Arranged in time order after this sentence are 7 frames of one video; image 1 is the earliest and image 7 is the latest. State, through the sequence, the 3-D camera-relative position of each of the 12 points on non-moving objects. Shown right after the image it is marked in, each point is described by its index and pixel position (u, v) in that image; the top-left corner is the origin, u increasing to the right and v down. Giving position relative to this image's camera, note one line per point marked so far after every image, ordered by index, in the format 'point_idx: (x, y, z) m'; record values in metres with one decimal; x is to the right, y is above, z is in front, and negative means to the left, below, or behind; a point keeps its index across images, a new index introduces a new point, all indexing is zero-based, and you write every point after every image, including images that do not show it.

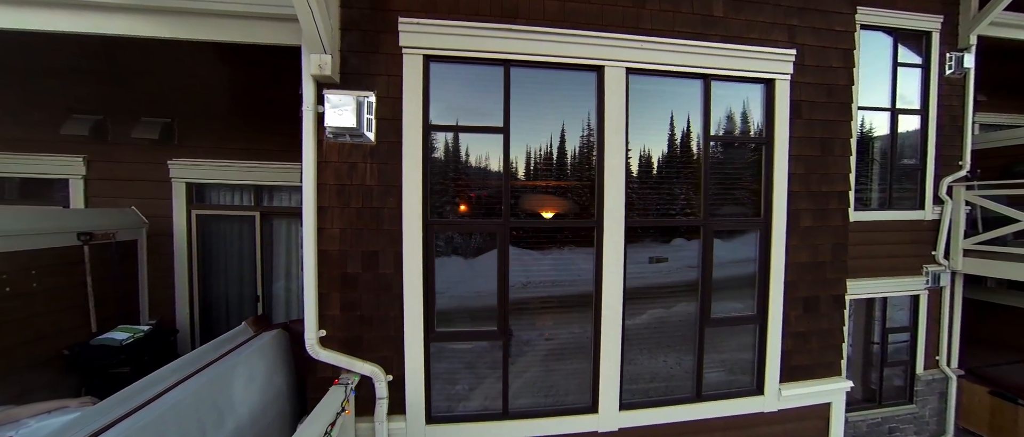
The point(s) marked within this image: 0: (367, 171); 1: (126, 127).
0: (-0.8, +0.3, +1.9) m
1: (-3.4, +0.8, +3.0) m
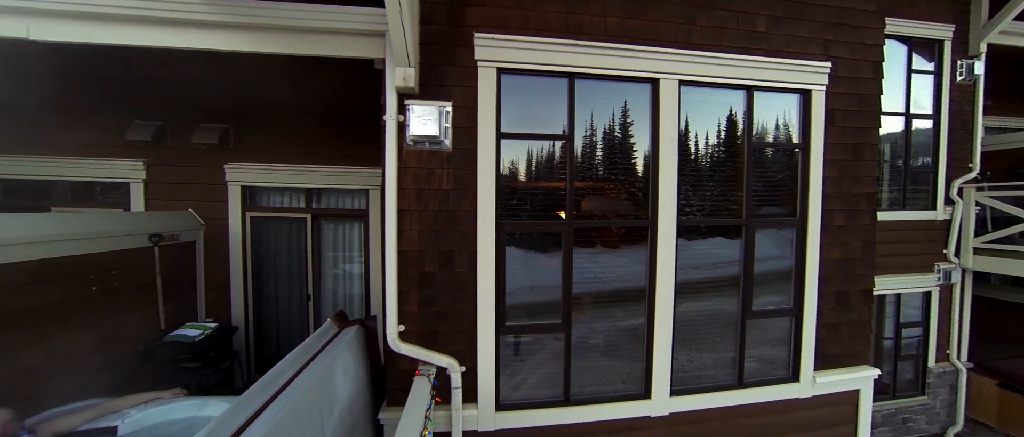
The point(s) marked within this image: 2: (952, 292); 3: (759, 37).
0: (-0.4, +0.3, +2.0) m
1: (-3.0, +0.8, +3.1) m
2: (+5.8, -1.0, +4.4) m
3: (+1.8, +1.3, +2.3) m
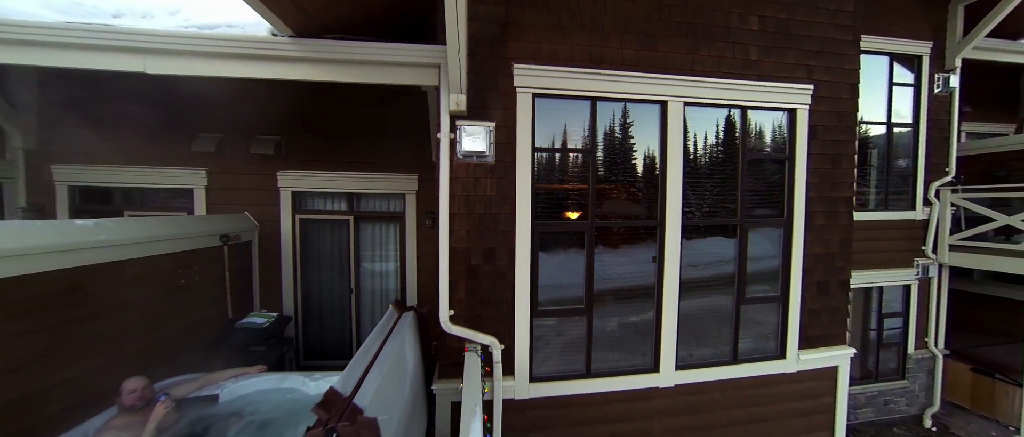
0: (-0.2, +0.3, +2.4) m
1: (-2.8, +0.8, +3.5) m
2: (+6.1, -1.0, +4.8) m
3: (+2.0, +1.3, +2.7) m
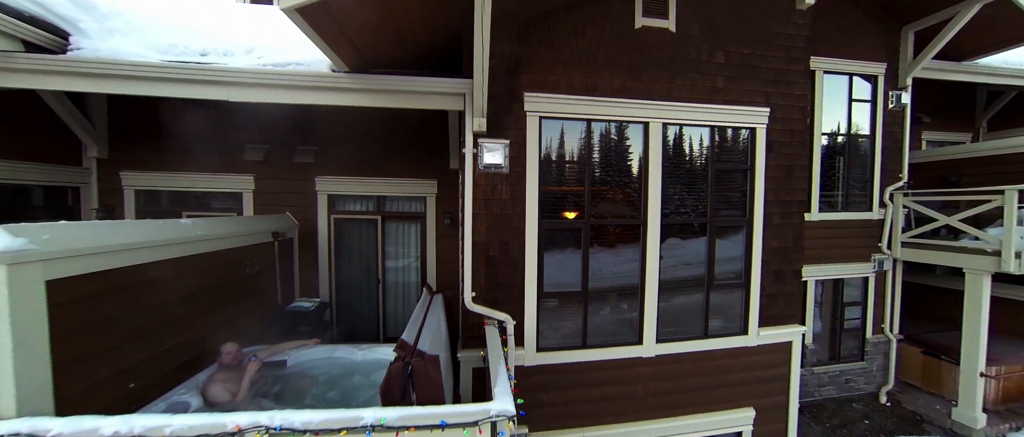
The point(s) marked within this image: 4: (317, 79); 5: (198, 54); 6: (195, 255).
0: (-0.1, +0.3, +3.0) m
1: (-2.7, +0.8, +4.0) m
2: (+6.1, -1.0, +5.4) m
3: (+2.1, +1.3, +3.3) m
4: (-1.6, +1.2, +2.8) m
5: (-2.6, +1.4, +2.8) m
6: (-2.5, -0.3, +2.6) m
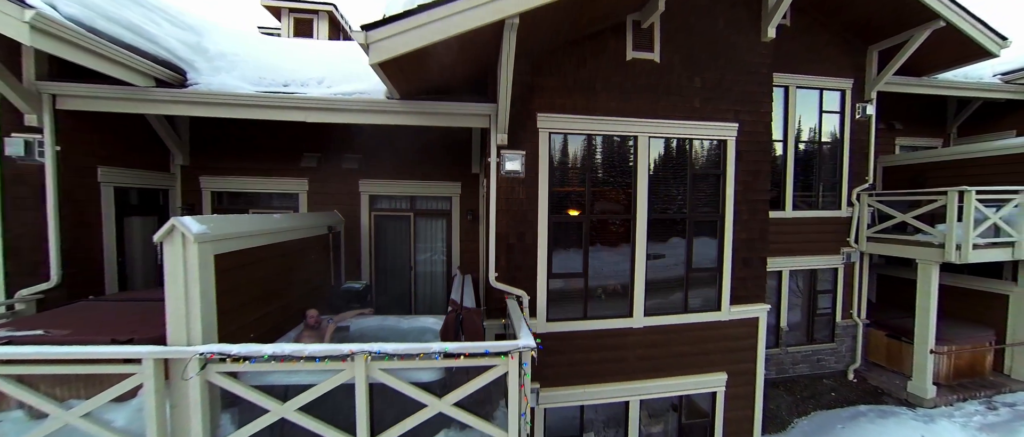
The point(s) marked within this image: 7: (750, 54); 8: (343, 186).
0: (+0.1, +0.3, +3.7) m
1: (-2.6, +0.8, +4.8) m
2: (+6.3, -0.9, +6.1) m
3: (+2.3, +1.3, +4.1) m
4: (-1.5, +1.2, +3.5) m
5: (-2.5, +1.4, +3.6) m
6: (-2.3, -0.2, +3.4) m
7: (+3.0, +2.1, +4.2) m
8: (-2.5, +0.5, +4.8) m
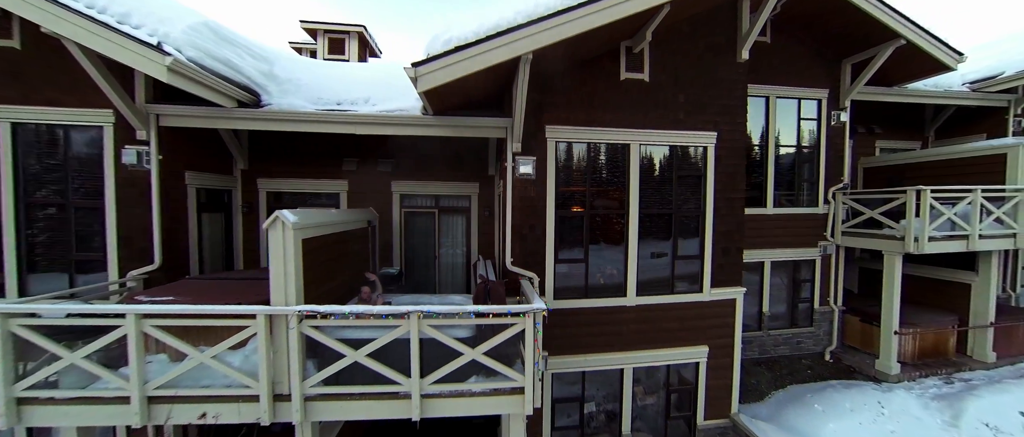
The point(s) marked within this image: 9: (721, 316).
0: (+0.3, +0.4, +4.5) m
1: (-2.4, +0.9, +5.6) m
2: (+6.5, -0.9, +6.8) m
3: (+2.4, +1.4, +4.8) m
4: (-1.3, +1.3, +4.3) m
5: (-2.3, +1.5, +4.3) m
6: (-2.2, -0.2, +4.2) m
7: (+3.2, +2.2, +4.9) m
8: (-2.3, +0.5, +5.6) m
9: (+3.2, -1.5, +5.0) m
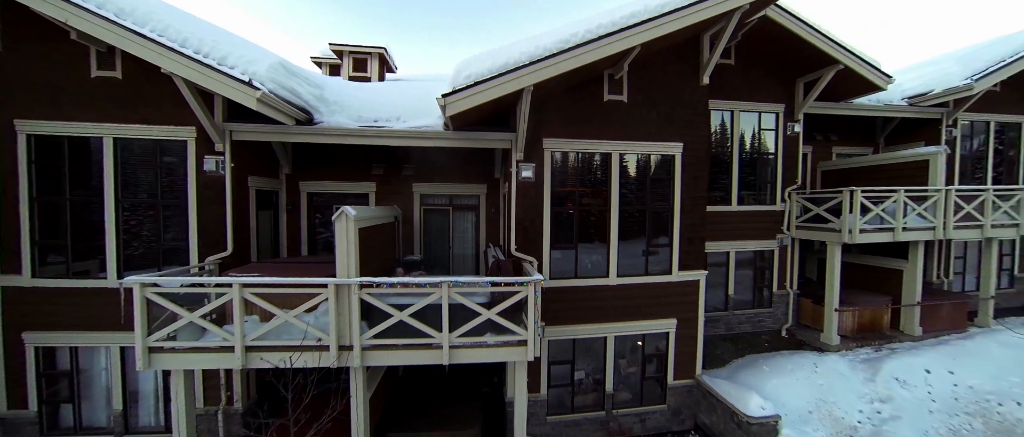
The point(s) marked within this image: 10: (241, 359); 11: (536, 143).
0: (+0.3, +0.4, +5.5) m
1: (-2.3, +1.0, +6.6) m
2: (+6.6, -0.8, +7.9) m
3: (+2.5, +1.5, +5.8) m
4: (-1.2, +1.4, +5.3) m
5: (-2.2, +1.6, +5.4) m
6: (-2.1, -0.1, +5.2) m
7: (+3.2, +2.2, +6.0) m
8: (-2.2, +0.6, +6.6) m
9: (+3.2, -1.4, +6.1) m
10: (-3.2, -1.7, +3.9) m
11: (+0.4, +1.2, +5.5) m
